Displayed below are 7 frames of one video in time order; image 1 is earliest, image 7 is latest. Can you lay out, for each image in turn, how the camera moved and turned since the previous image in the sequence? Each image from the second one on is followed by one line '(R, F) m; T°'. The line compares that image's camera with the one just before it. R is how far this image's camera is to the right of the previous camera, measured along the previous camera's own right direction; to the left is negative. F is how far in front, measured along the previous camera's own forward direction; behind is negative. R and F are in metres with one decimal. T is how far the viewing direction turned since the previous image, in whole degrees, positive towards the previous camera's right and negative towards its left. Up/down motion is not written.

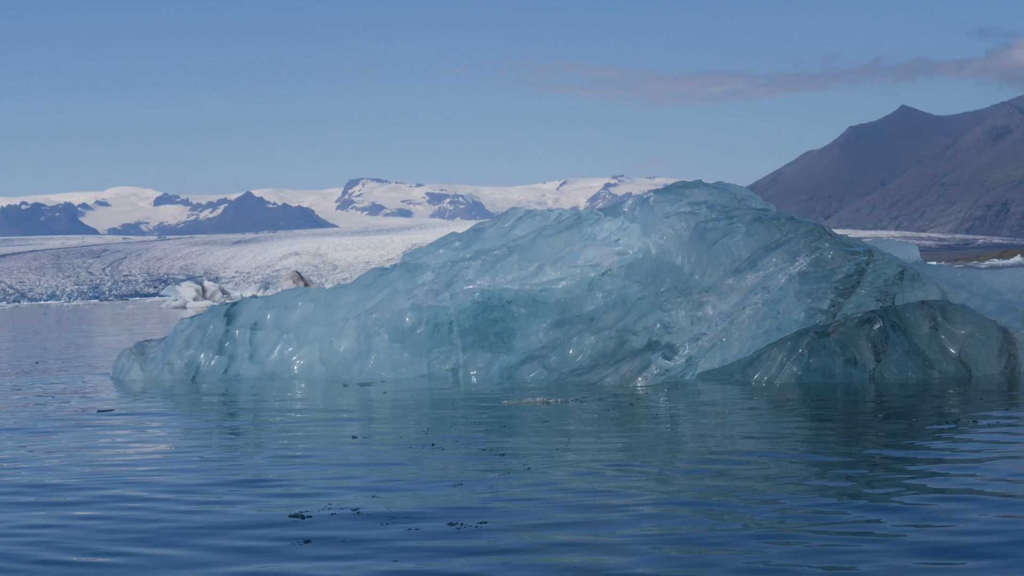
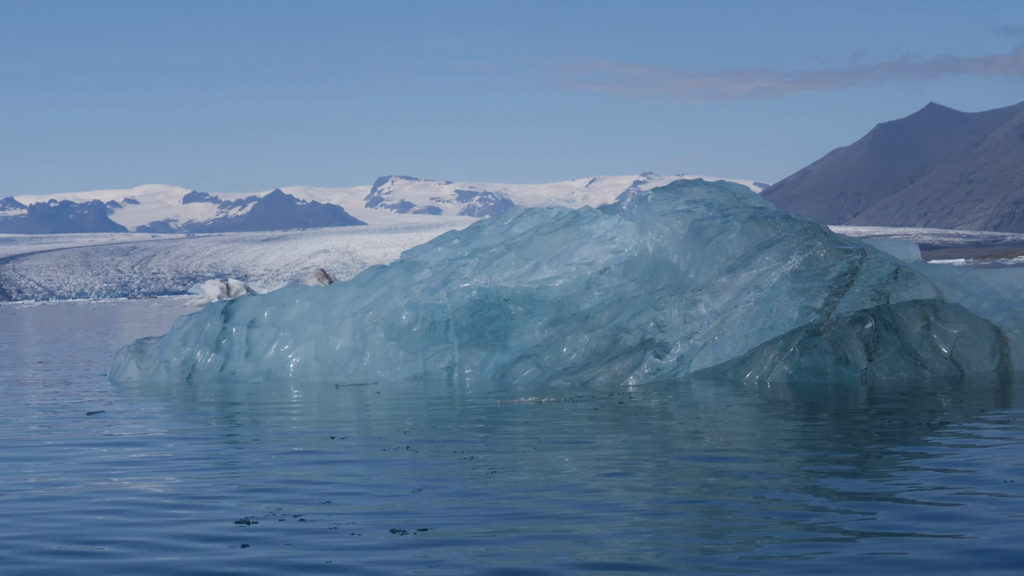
(+0.5, 0.0) m; -1°
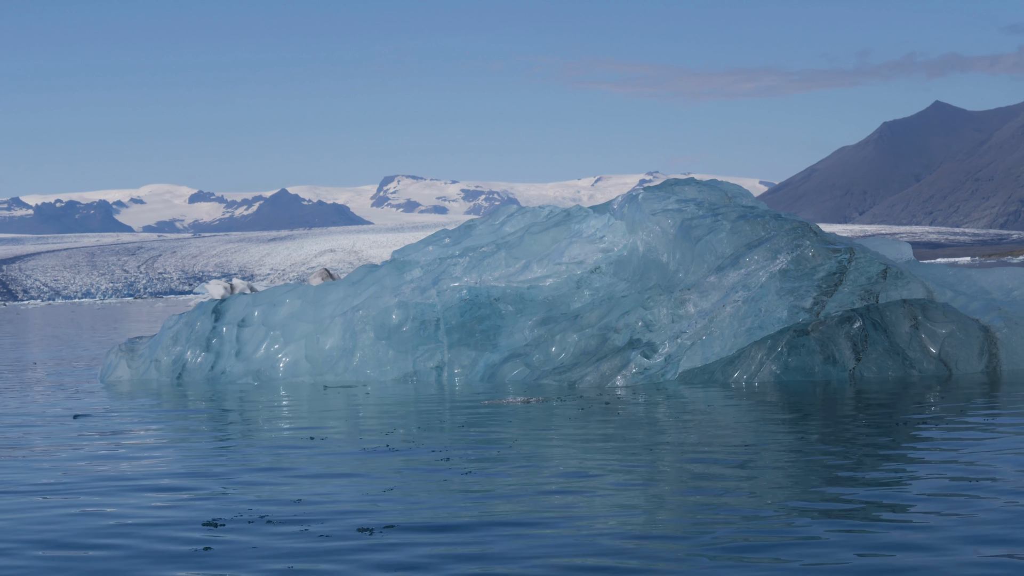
(+0.3, +0.1) m; 0°
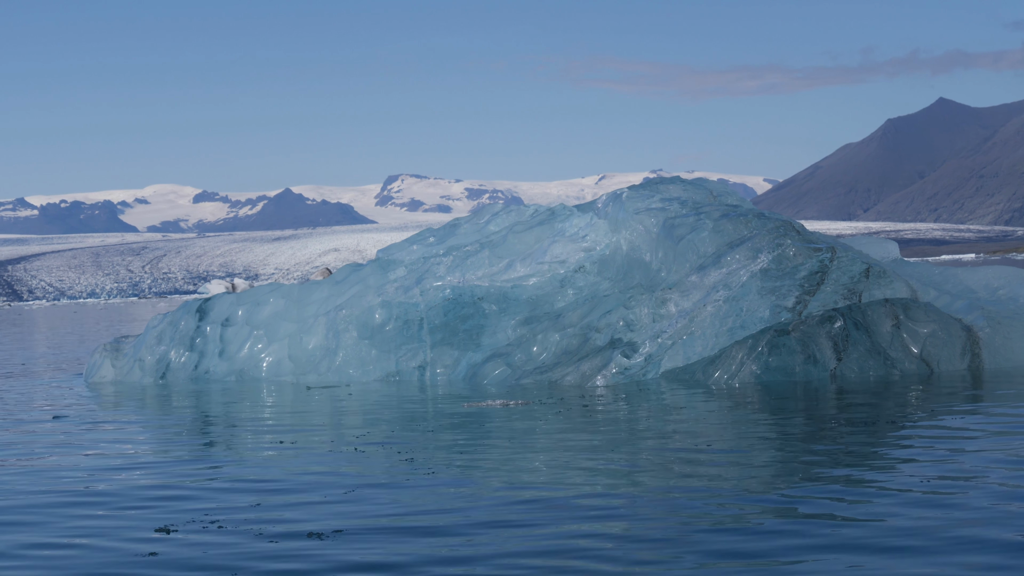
(+0.4, +0.1) m; 0°
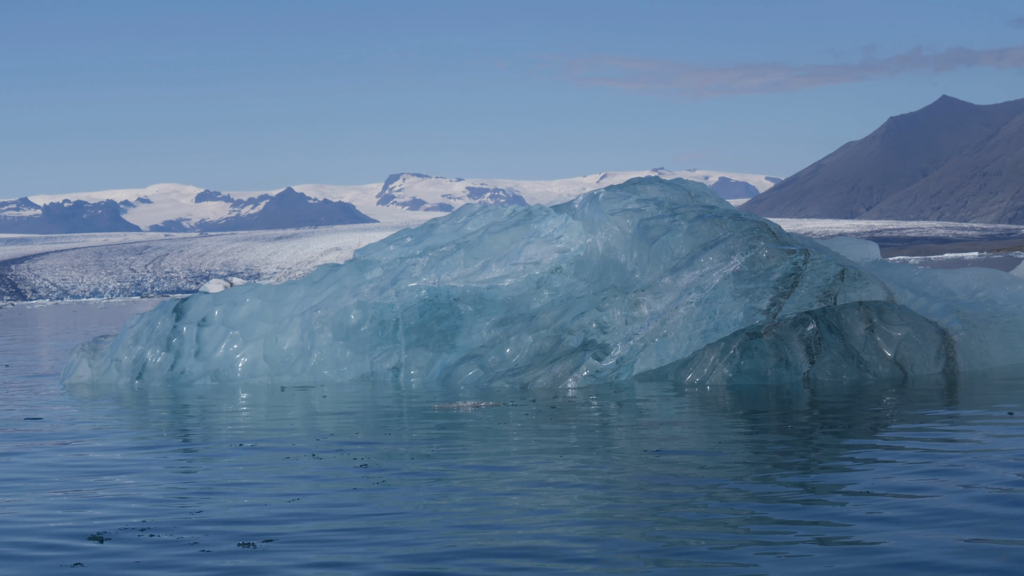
(+0.5, +0.2) m; 0°
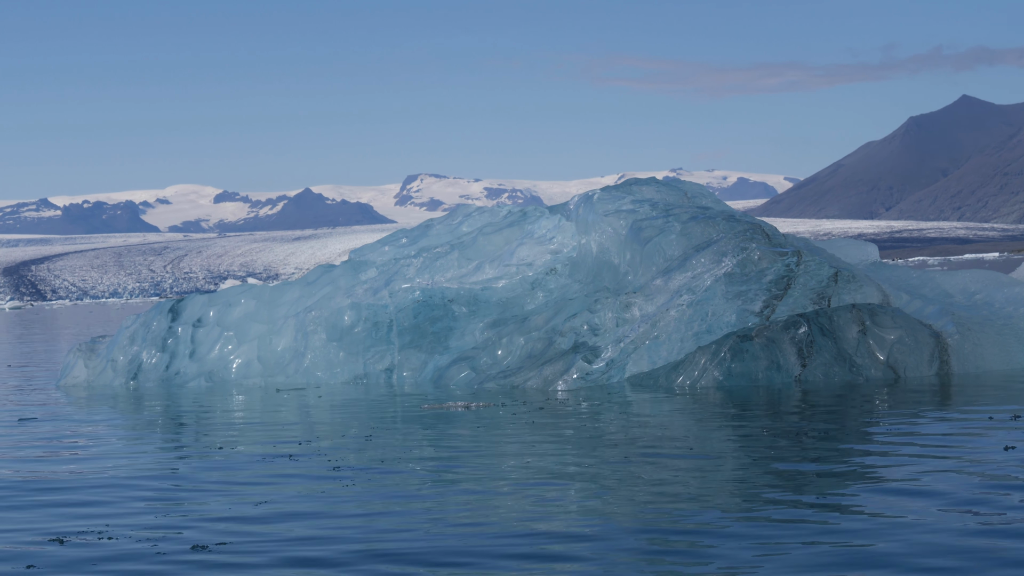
(+0.4, +0.1) m; -1°
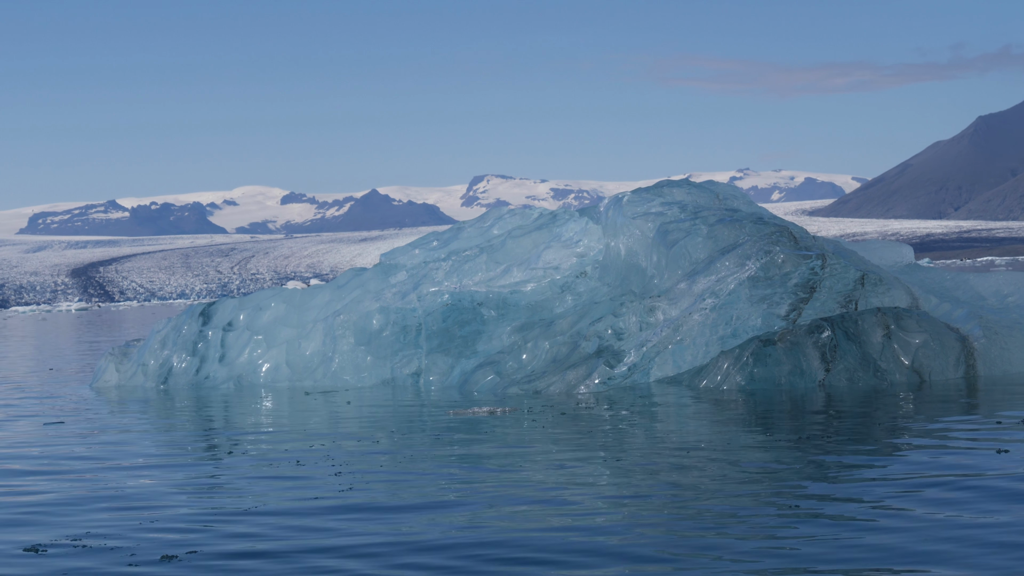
(+0.6, -0.1) m; -3°
